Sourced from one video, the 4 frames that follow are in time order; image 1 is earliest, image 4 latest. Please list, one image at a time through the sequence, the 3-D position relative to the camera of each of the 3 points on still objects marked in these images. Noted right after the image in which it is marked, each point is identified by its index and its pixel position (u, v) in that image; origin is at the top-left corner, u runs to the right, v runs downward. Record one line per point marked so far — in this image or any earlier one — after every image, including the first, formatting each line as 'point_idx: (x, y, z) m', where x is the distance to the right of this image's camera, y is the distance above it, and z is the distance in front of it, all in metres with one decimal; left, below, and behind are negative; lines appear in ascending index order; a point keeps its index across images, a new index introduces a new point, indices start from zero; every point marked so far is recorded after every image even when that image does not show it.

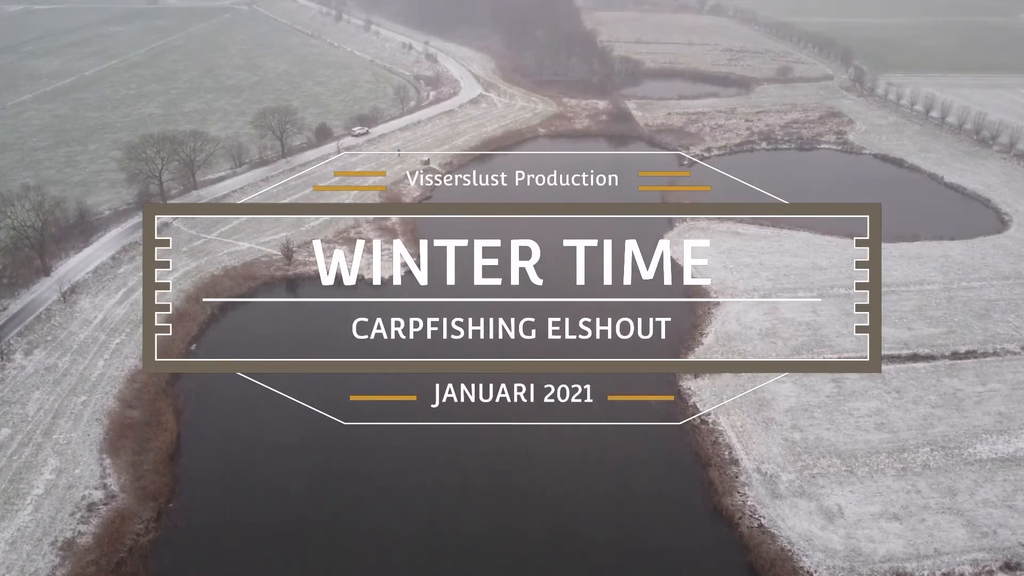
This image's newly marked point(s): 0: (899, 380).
0: (+10.5, -2.5, +18.5) m
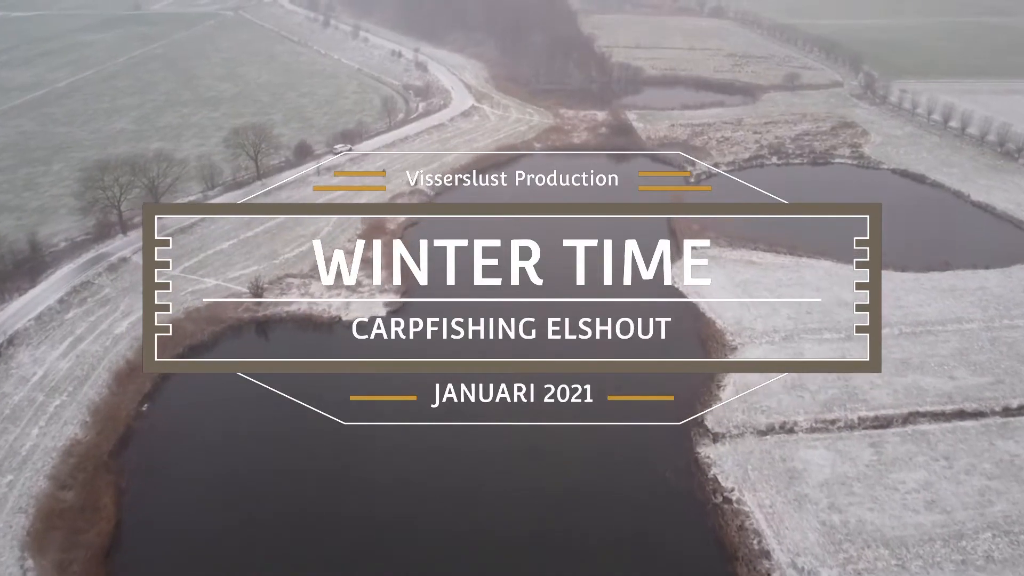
0: (+10.4, -3.7, +16.2) m
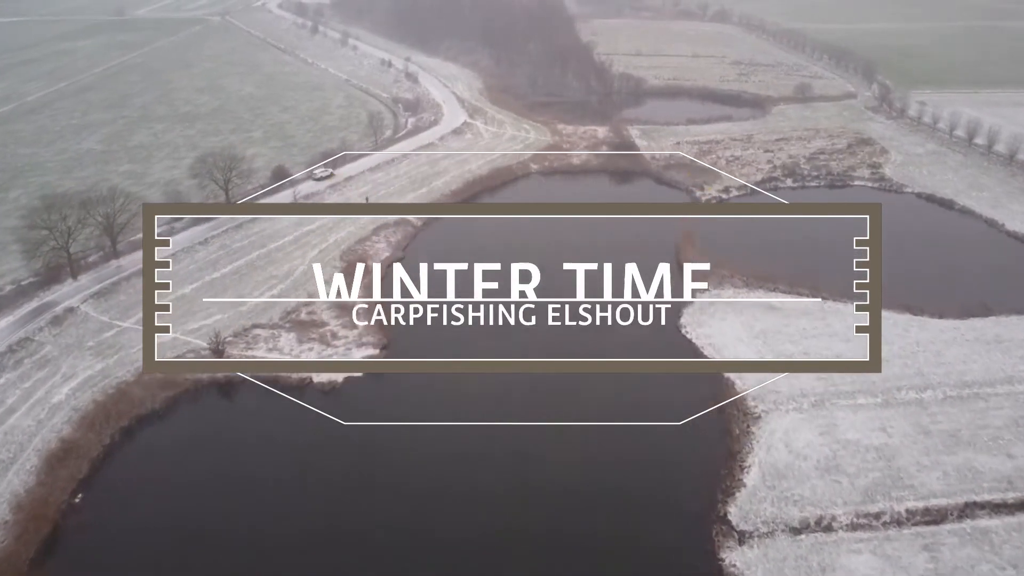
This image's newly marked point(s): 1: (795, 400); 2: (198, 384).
0: (+10.2, -5.3, +13.8) m
1: (+7.4, -2.9, +17.9) m
2: (-8.7, -2.6, +18.8) m
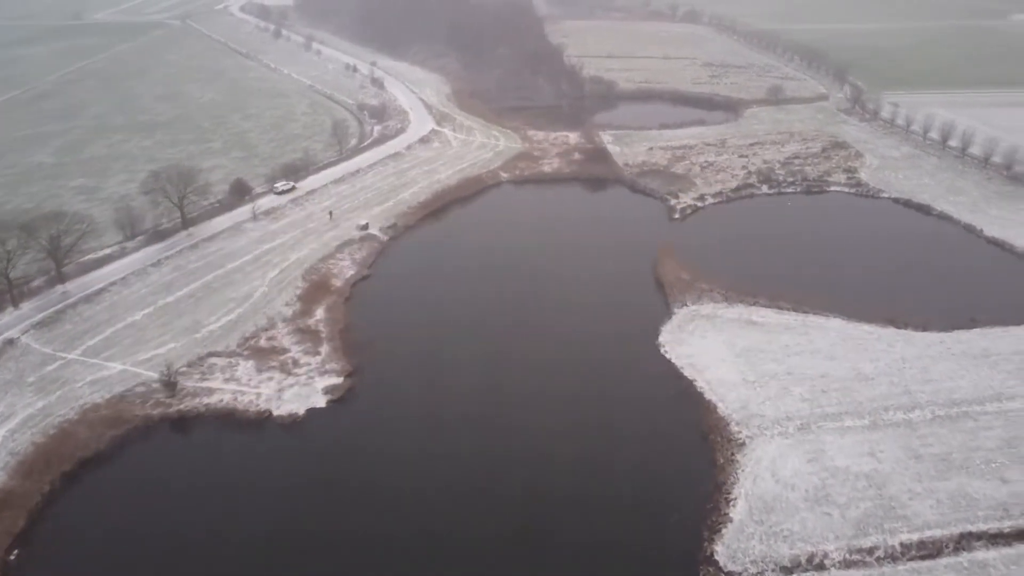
0: (+9.7, -5.7, +13.2) m
1: (+6.7, -3.4, +17.1) m
2: (-9.4, -3.4, +17.5) m
